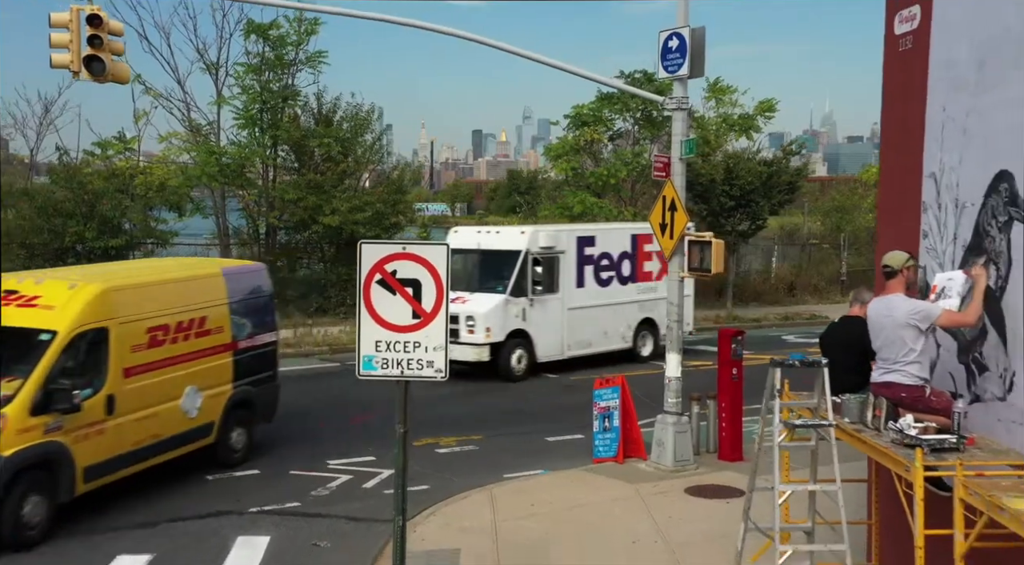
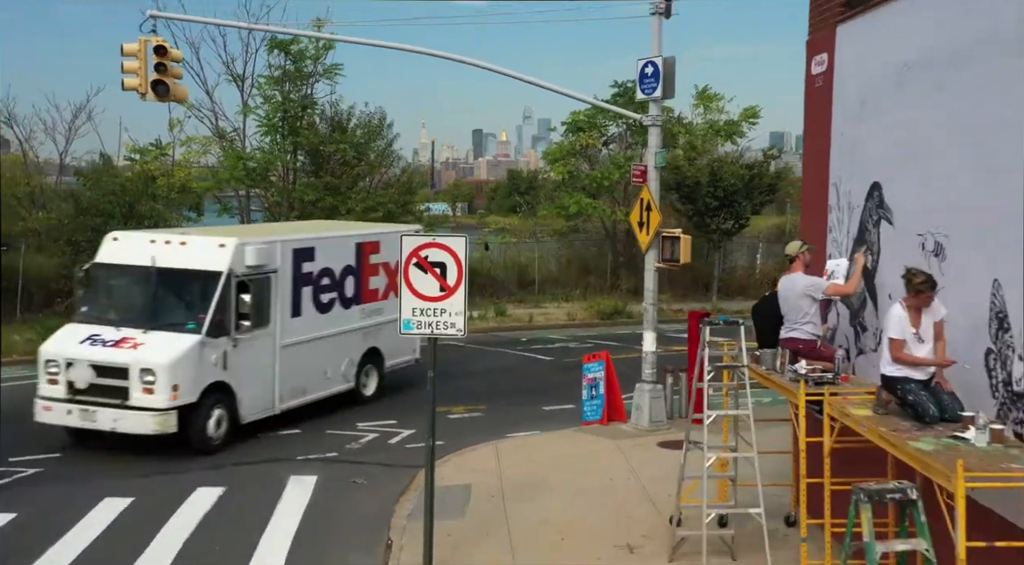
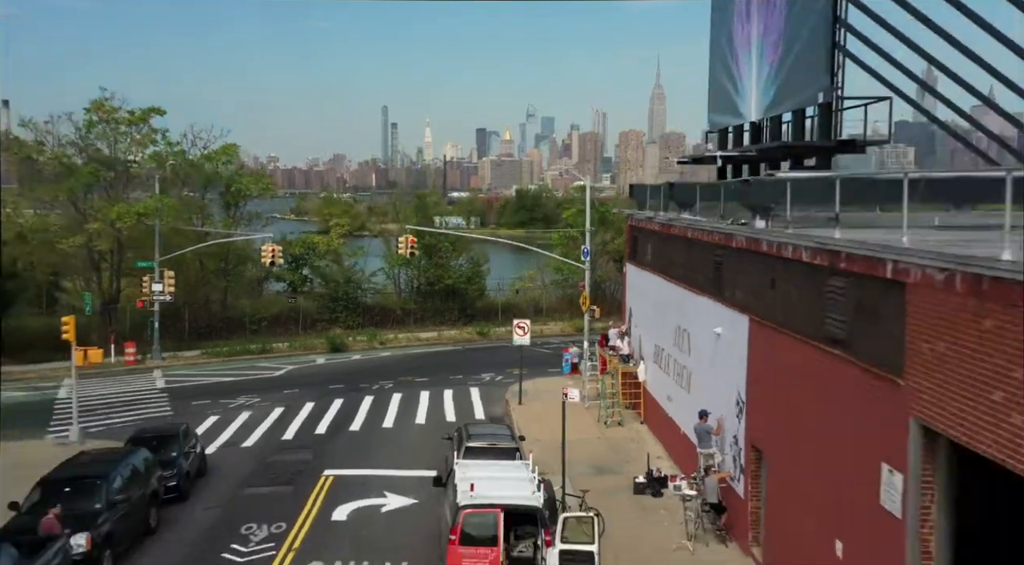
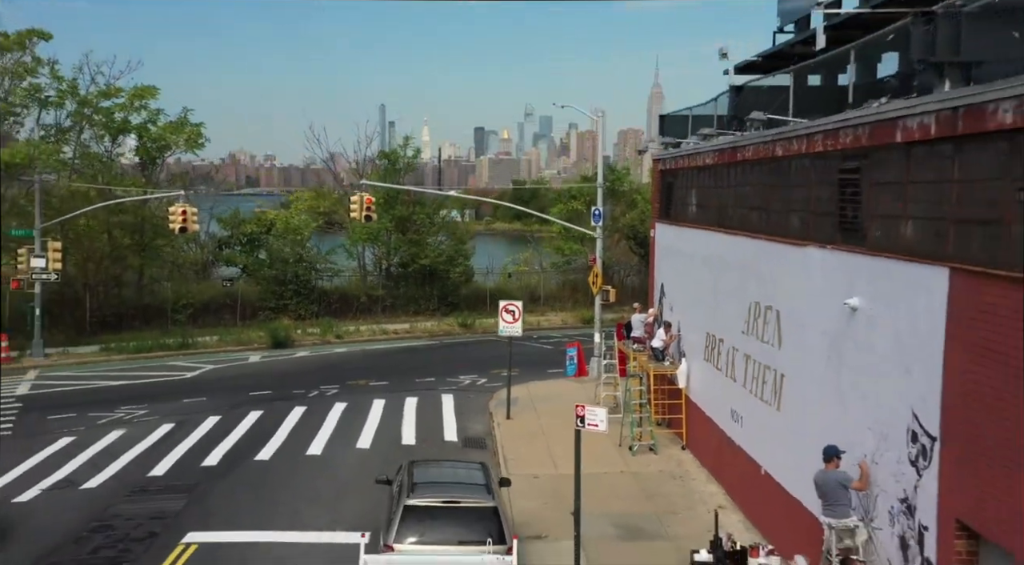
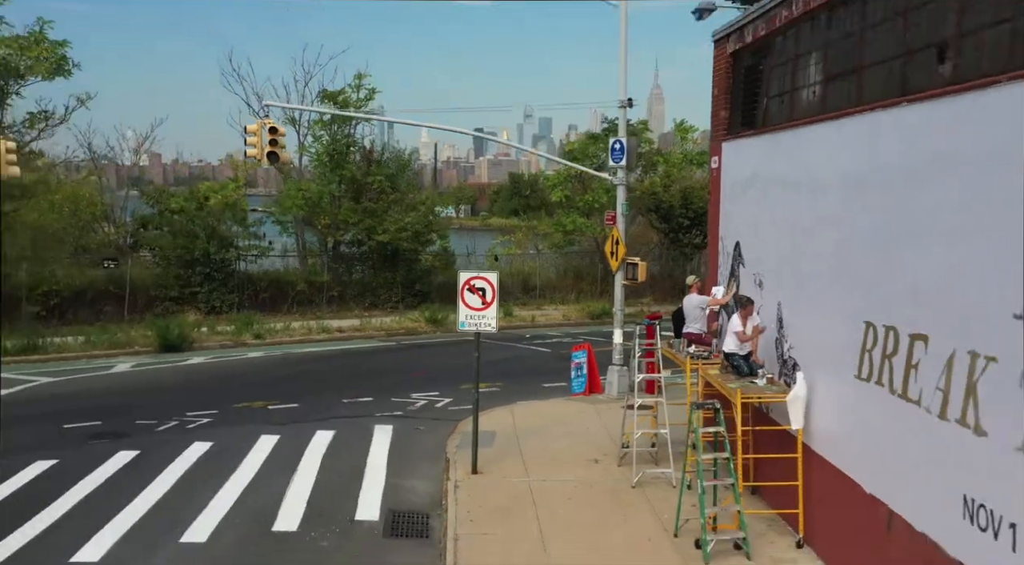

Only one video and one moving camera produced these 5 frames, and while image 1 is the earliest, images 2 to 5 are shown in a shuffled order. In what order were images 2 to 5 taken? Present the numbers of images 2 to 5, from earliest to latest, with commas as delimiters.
2, 5, 4, 3
